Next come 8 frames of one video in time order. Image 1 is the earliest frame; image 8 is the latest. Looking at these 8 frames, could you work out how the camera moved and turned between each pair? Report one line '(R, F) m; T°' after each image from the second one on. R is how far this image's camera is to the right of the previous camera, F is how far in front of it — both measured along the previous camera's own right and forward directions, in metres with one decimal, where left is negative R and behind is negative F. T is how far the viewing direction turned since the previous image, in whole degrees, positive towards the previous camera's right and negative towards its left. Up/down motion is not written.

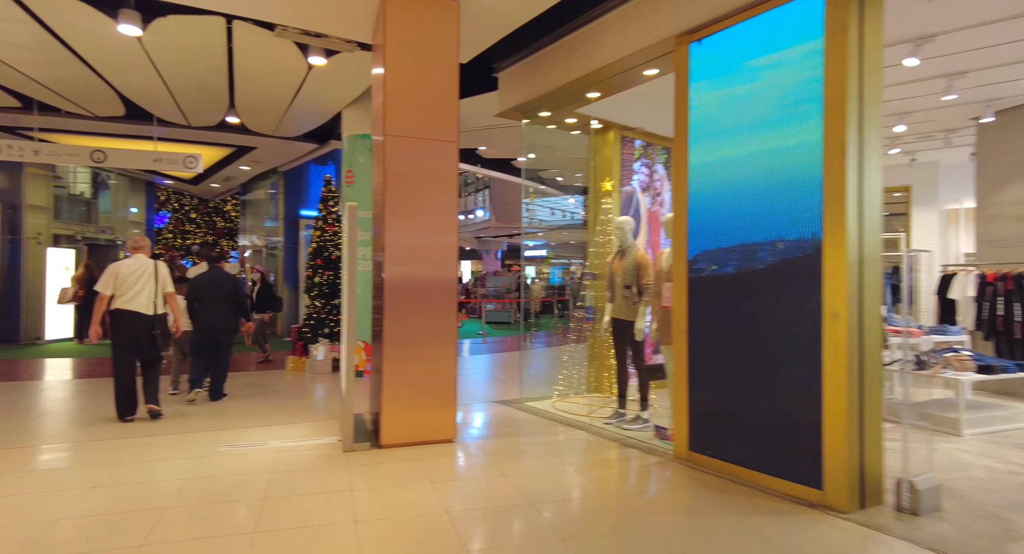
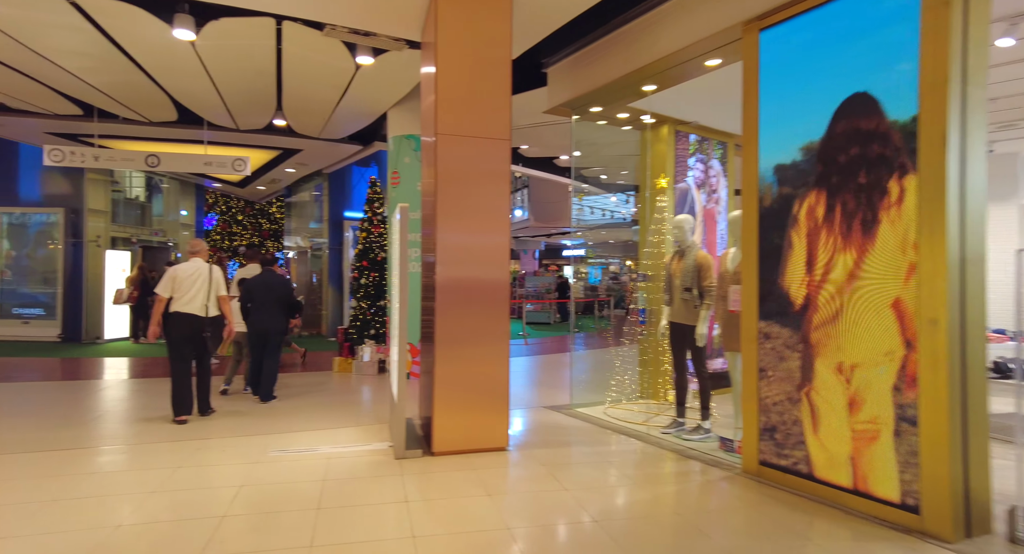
(-0.2, +0.2) m; -4°
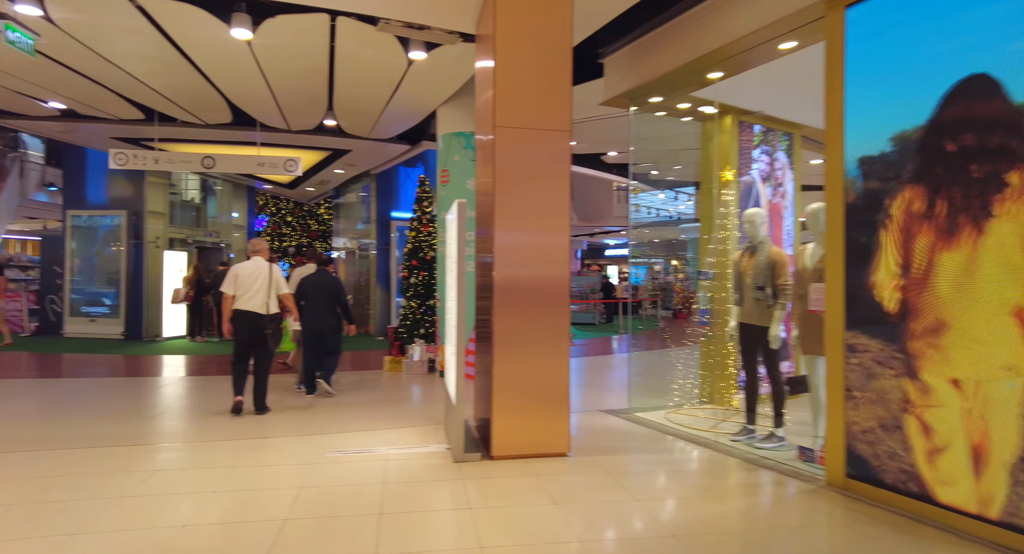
(-0.2, +0.2) m; -4°
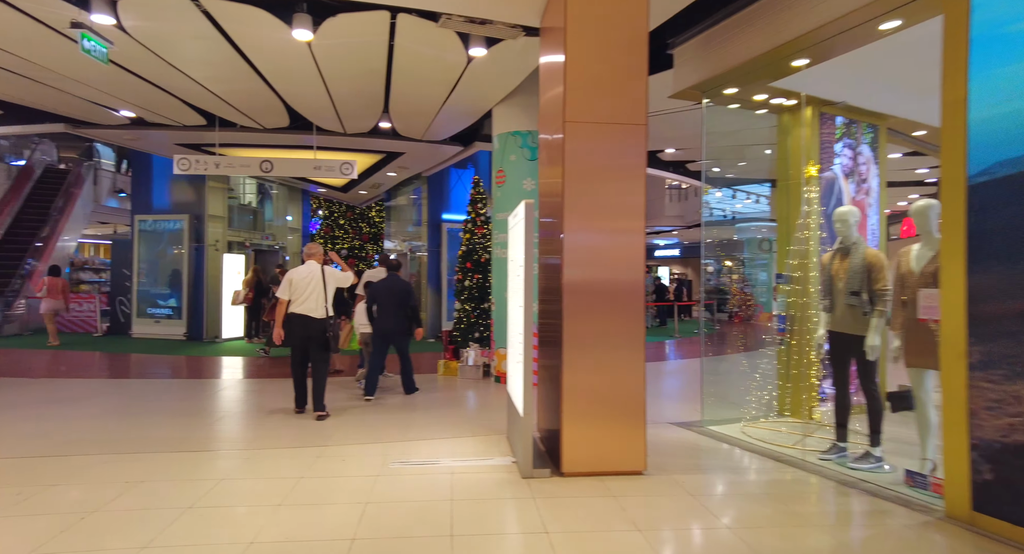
(-0.2, +0.2) m; -4°
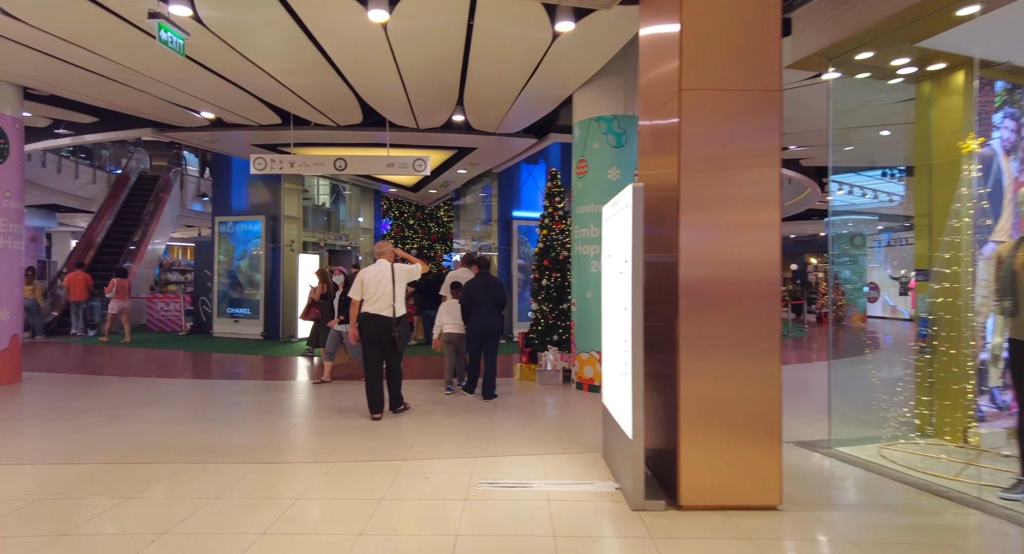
(-0.3, +0.5) m; -7°
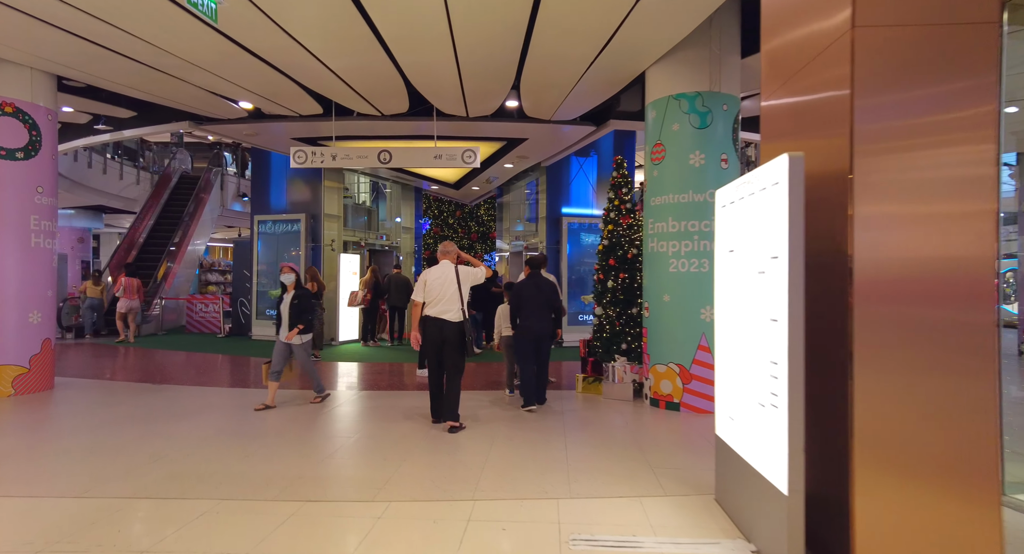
(-0.4, +0.7) m; -3°
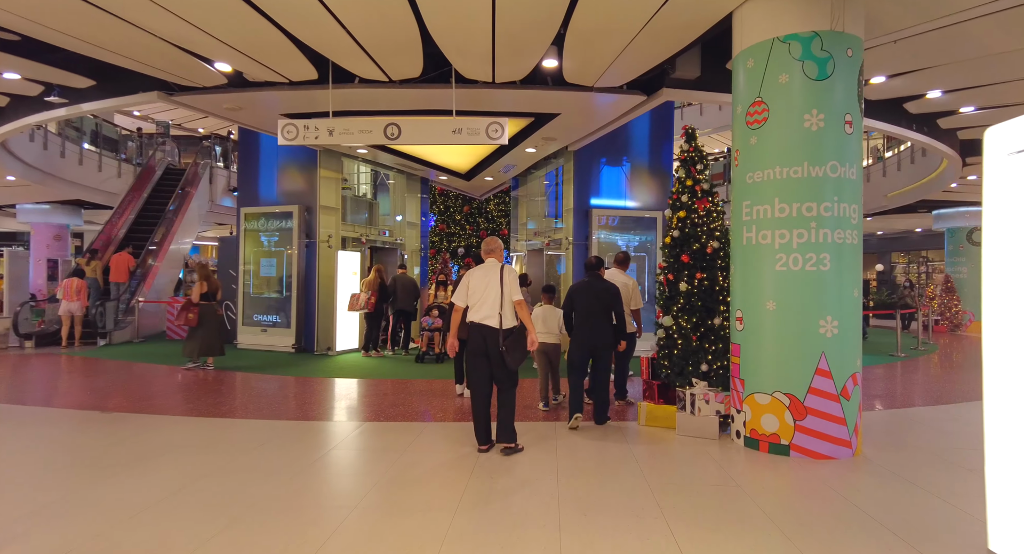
(-0.4, +1.3) m; 0°
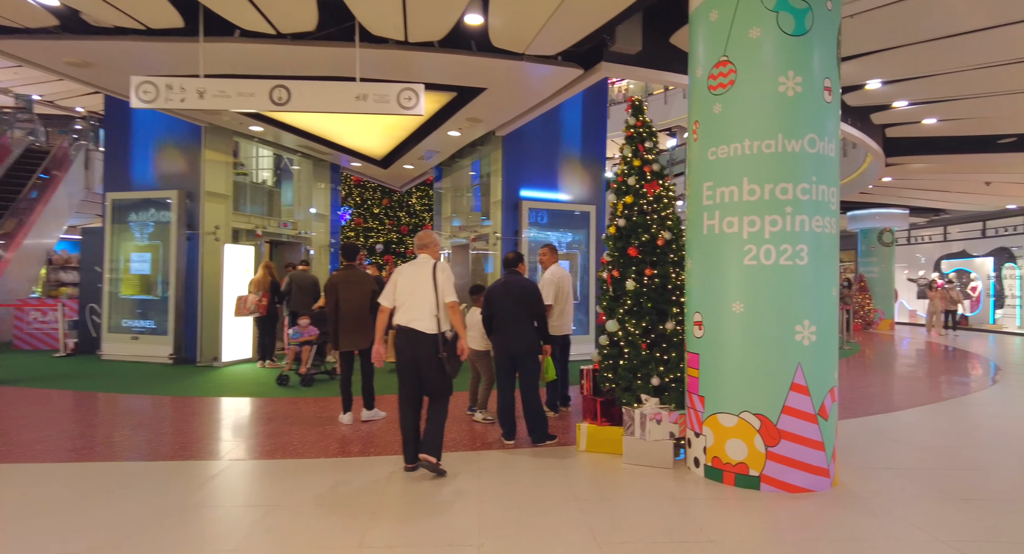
(+0.1, +0.9) m; +8°
